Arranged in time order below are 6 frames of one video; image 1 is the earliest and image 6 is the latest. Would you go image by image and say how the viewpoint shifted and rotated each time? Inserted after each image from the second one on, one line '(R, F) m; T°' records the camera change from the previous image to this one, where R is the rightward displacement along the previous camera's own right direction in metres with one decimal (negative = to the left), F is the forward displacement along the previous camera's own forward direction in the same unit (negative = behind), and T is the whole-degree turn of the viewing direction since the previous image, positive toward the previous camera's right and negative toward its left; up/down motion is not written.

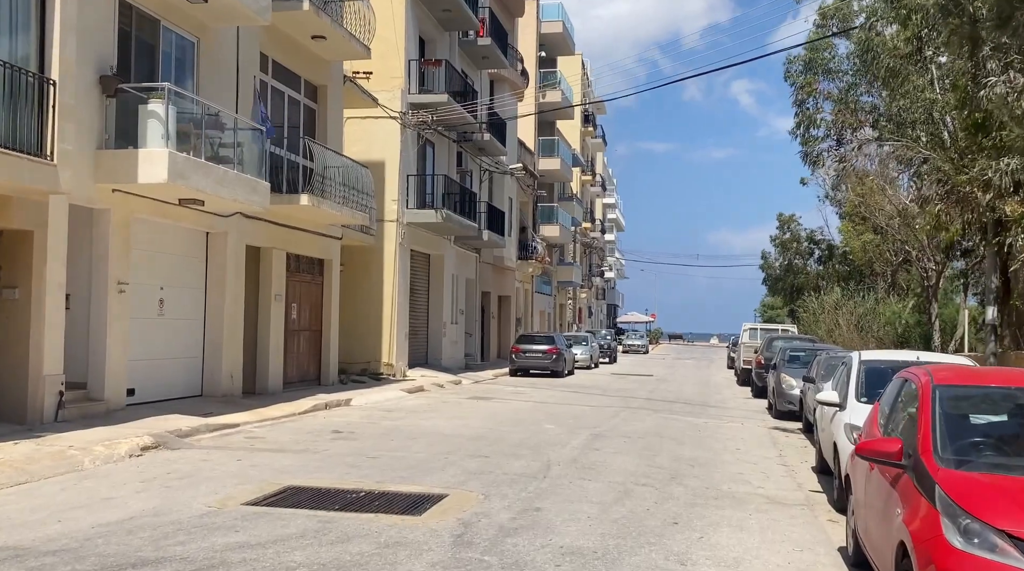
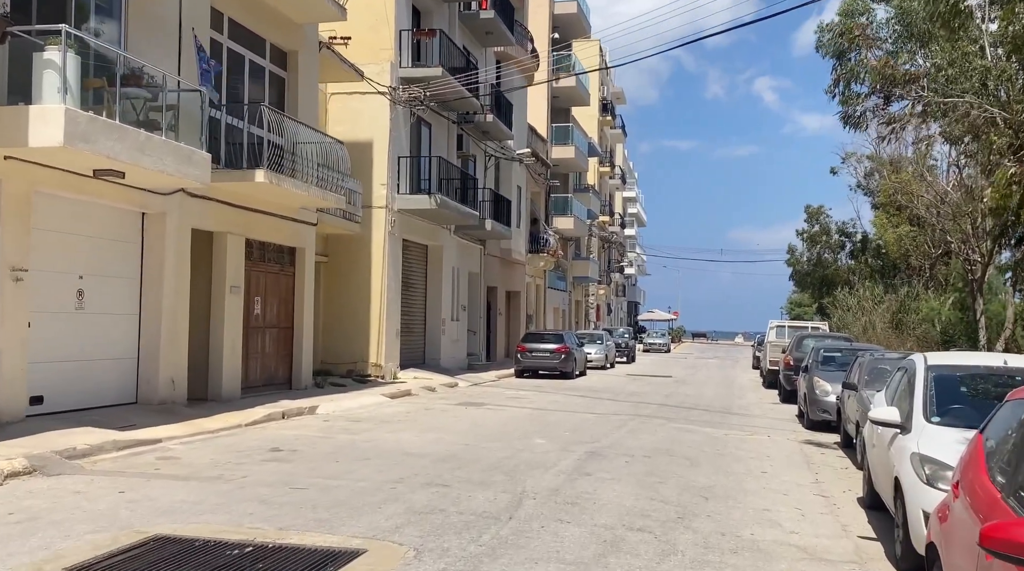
(+0.6, +2.4) m; -1°
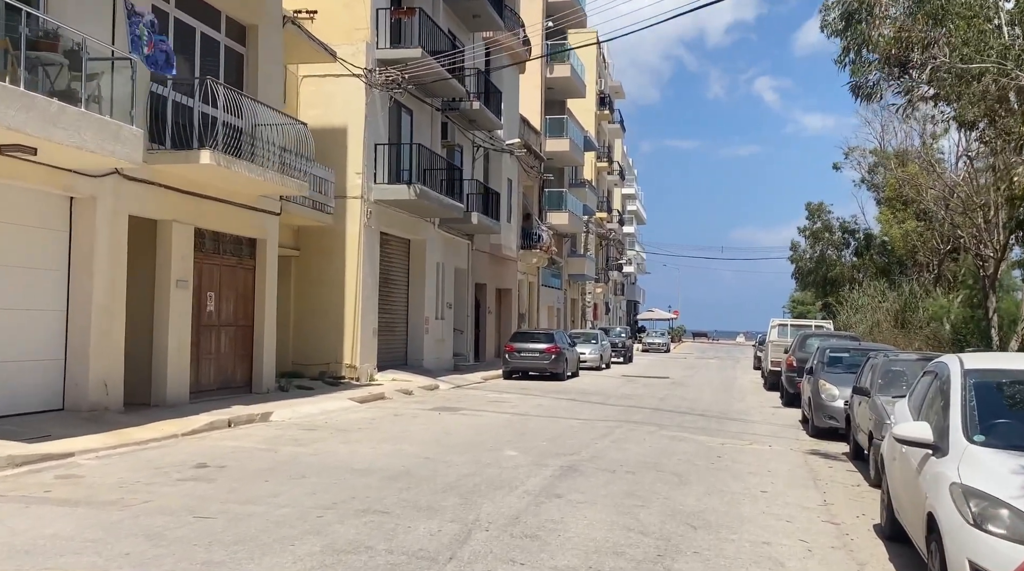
(+0.4, +1.5) m; 0°
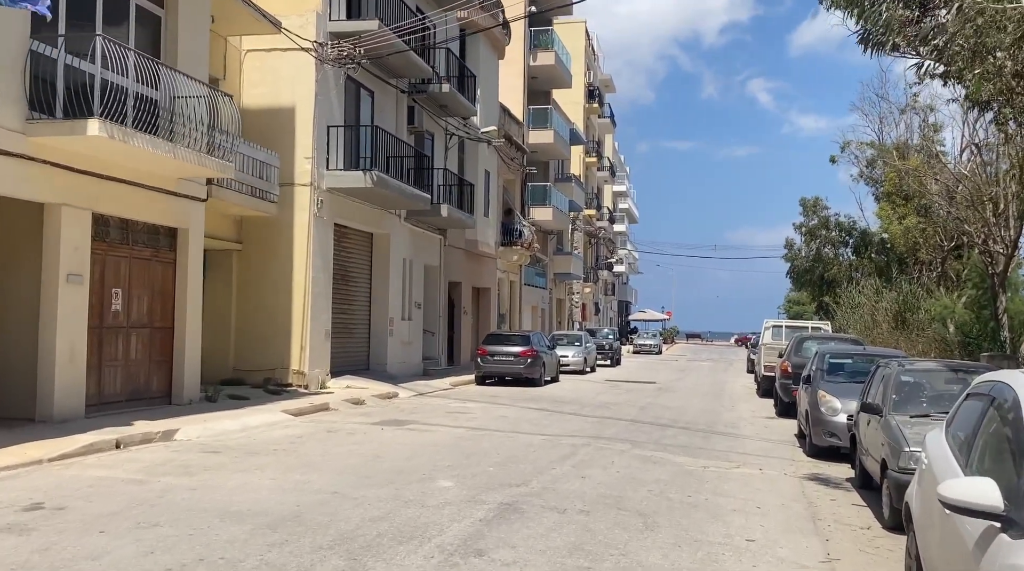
(+0.6, +2.1) m; 0°
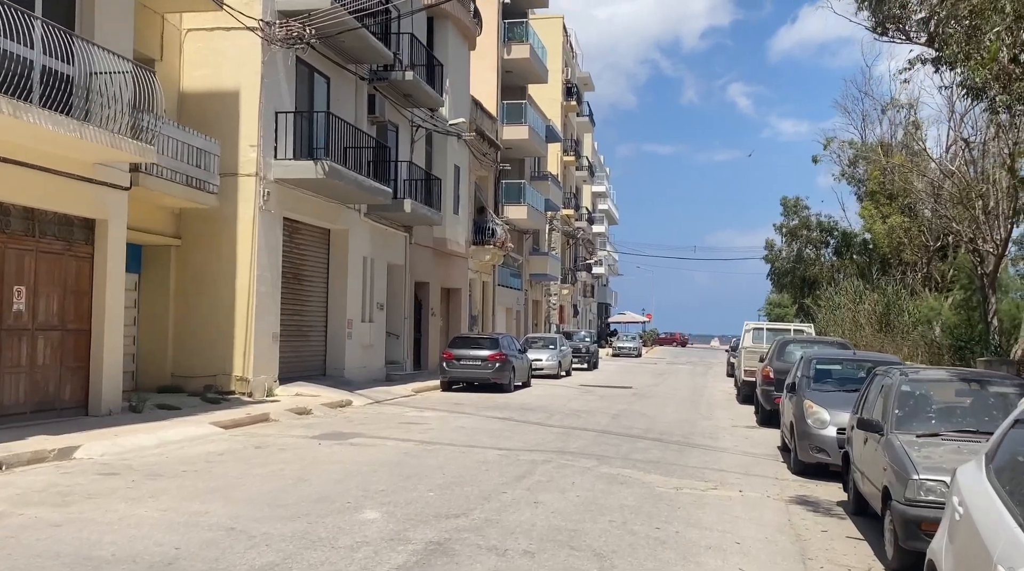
(+0.4, +1.4) m; +1°
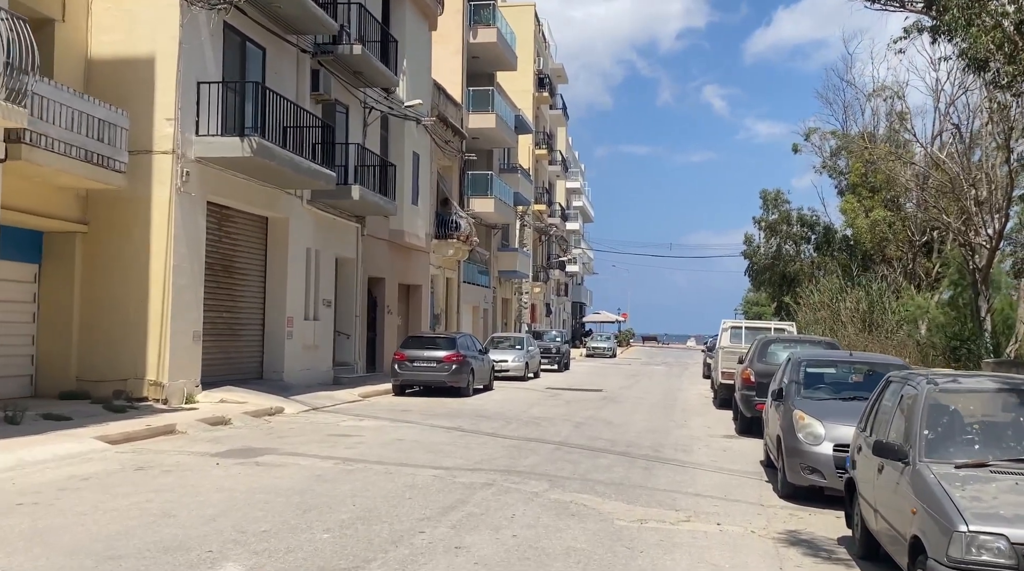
(+0.5, +2.0) m; +1°
